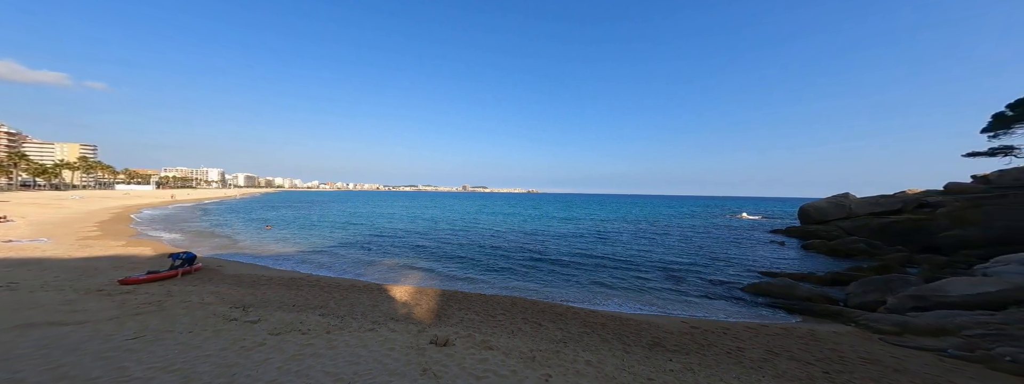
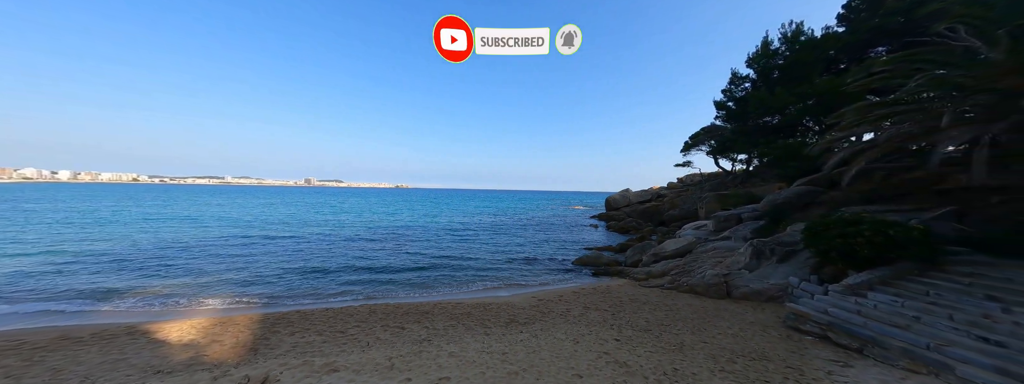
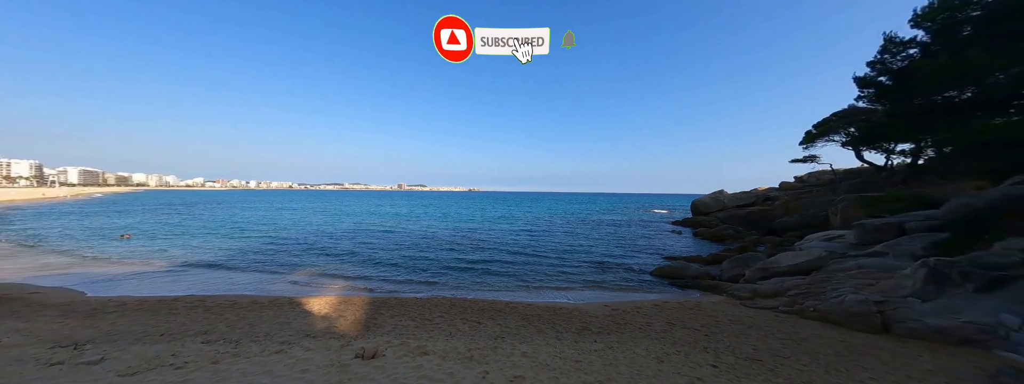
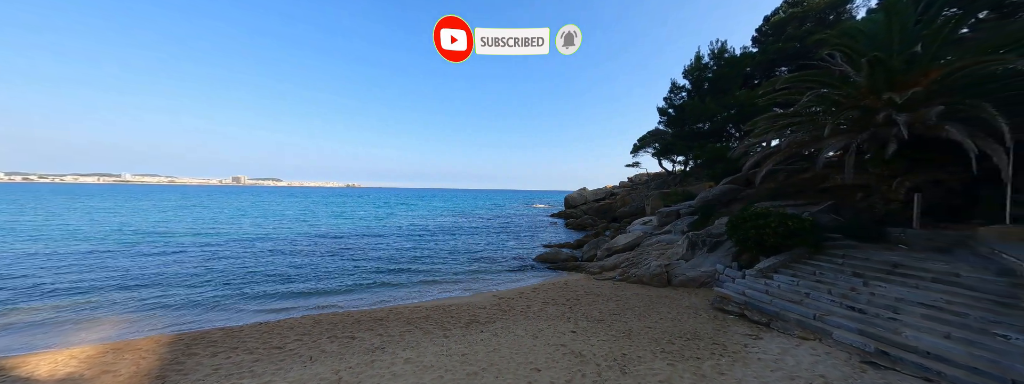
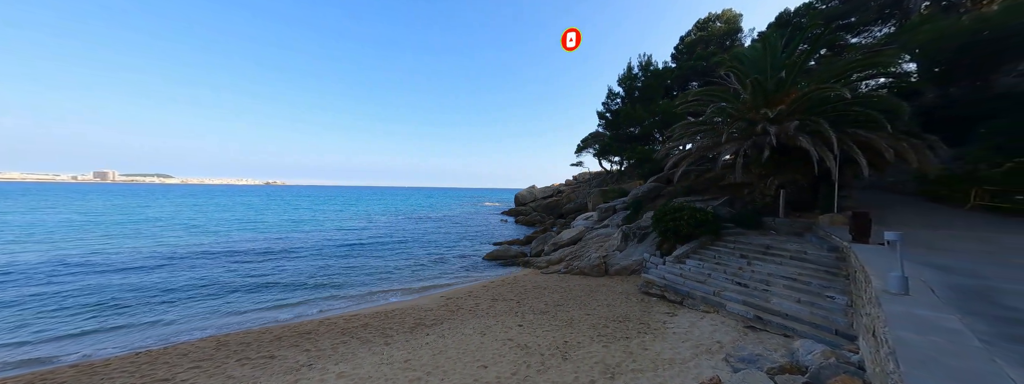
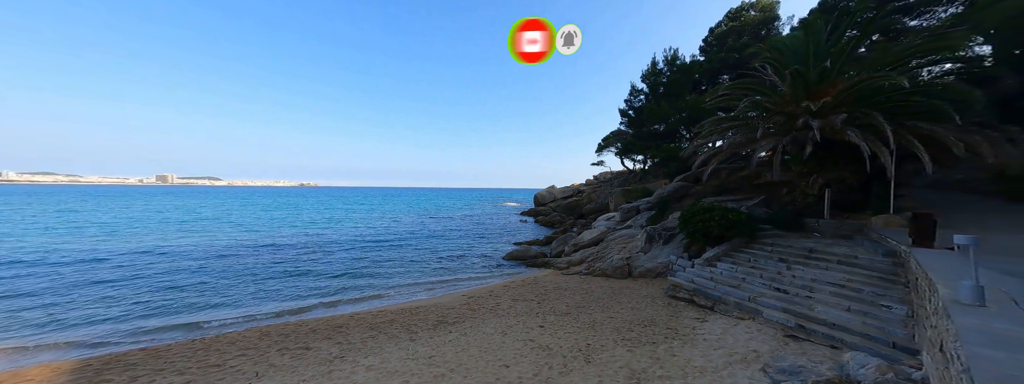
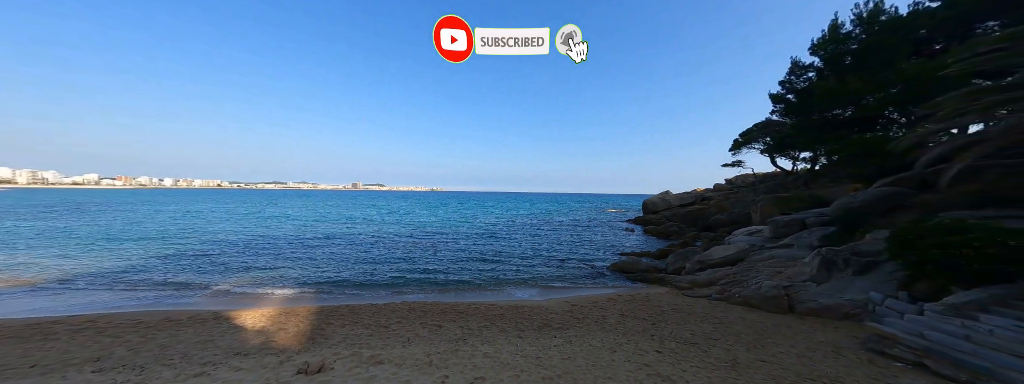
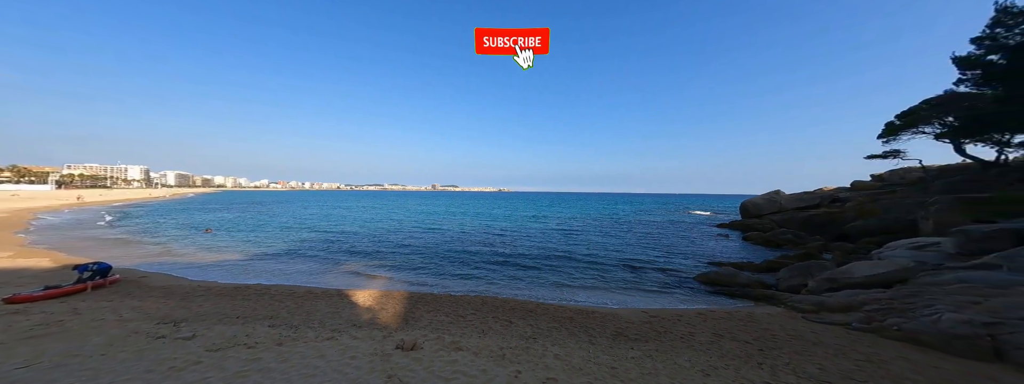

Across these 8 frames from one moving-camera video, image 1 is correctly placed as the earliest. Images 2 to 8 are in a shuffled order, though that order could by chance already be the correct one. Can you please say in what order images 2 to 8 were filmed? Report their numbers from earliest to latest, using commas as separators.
8, 3, 7, 2, 4, 6, 5
